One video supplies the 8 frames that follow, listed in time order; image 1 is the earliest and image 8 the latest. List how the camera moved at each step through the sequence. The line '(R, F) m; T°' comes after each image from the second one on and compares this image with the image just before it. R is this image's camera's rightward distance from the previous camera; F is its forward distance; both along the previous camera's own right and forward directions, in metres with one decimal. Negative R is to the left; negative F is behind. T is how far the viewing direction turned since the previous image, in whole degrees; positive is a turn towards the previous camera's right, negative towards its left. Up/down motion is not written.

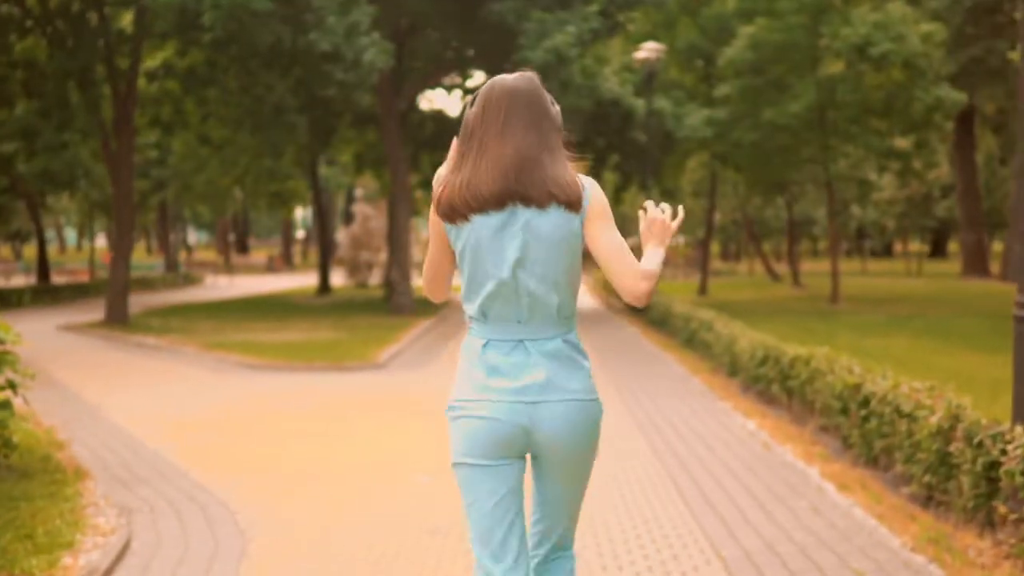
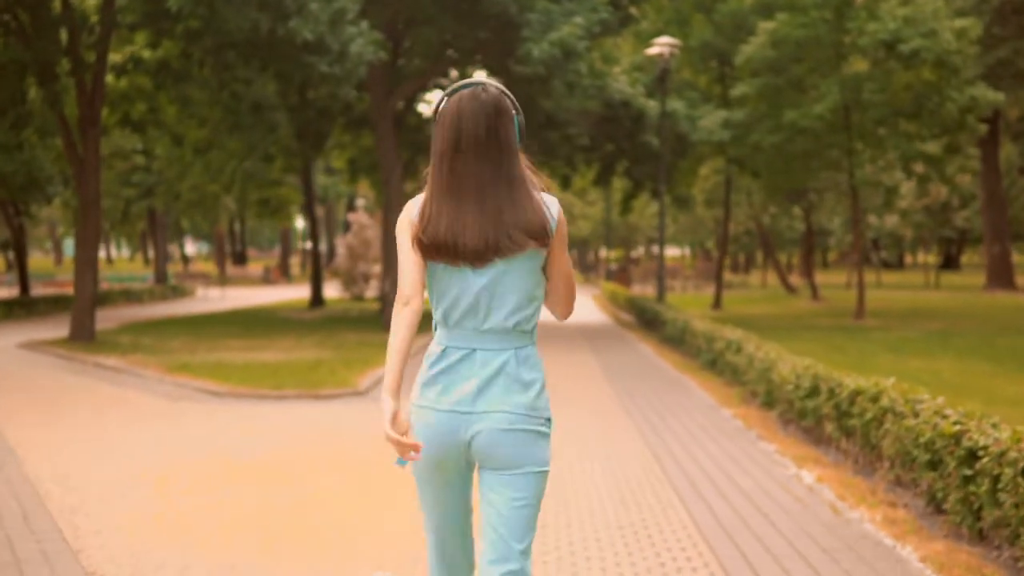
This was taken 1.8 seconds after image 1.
(0.0, +2.1) m; 0°
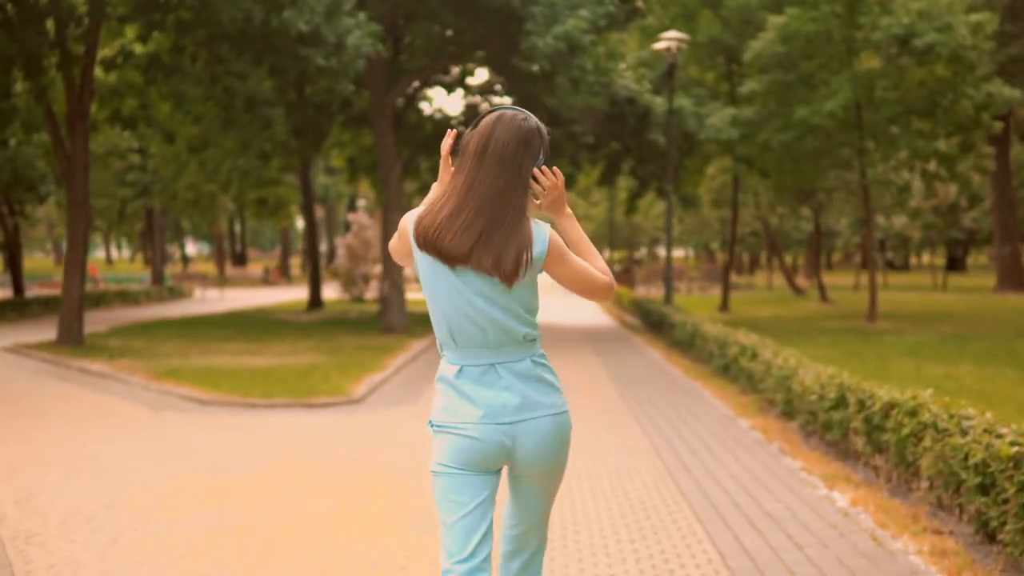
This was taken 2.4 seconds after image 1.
(0.0, +0.8) m; 0°
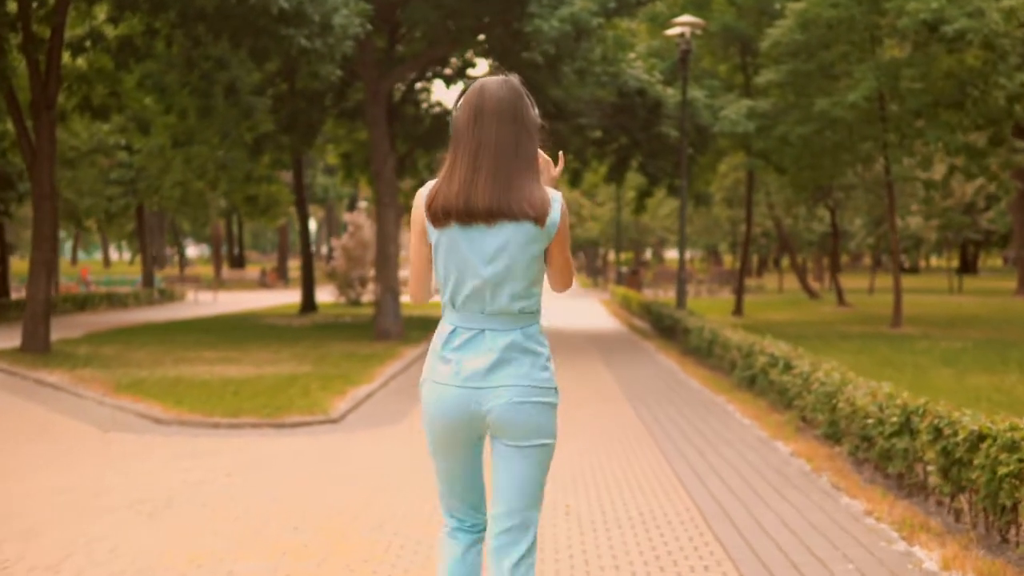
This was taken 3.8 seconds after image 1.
(0.0, +1.7) m; 0°
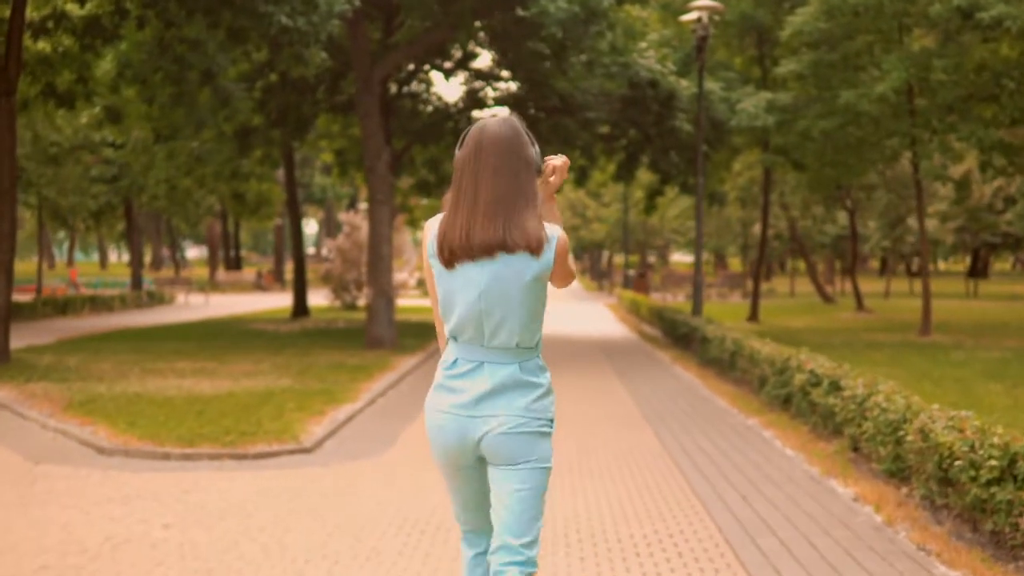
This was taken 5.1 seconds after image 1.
(0.0, +1.7) m; 0°
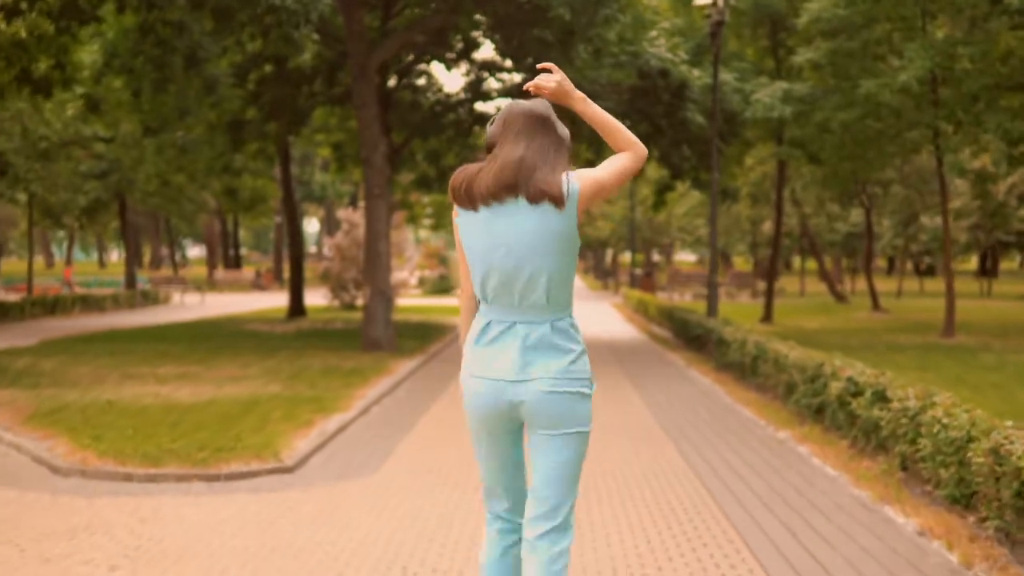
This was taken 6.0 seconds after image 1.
(0.0, +1.1) m; 0°
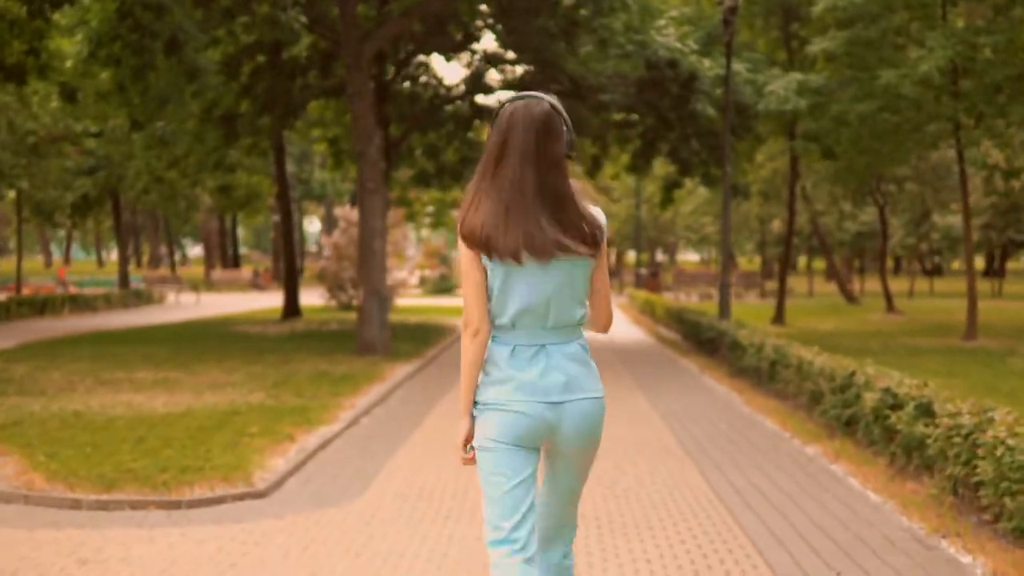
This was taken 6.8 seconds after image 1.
(0.0, +1.0) m; 0°
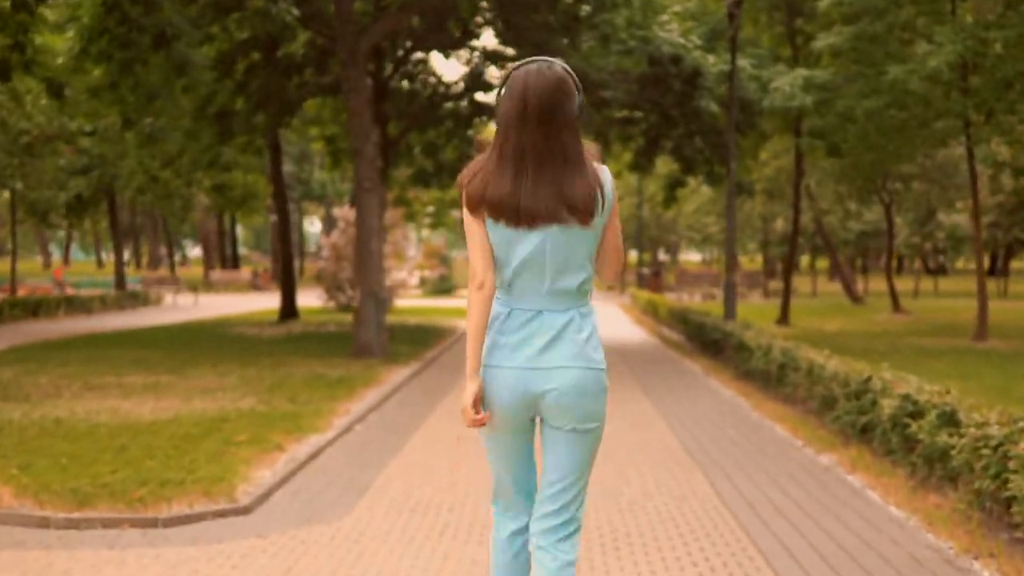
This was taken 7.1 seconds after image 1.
(0.0, +0.5) m; 0°
